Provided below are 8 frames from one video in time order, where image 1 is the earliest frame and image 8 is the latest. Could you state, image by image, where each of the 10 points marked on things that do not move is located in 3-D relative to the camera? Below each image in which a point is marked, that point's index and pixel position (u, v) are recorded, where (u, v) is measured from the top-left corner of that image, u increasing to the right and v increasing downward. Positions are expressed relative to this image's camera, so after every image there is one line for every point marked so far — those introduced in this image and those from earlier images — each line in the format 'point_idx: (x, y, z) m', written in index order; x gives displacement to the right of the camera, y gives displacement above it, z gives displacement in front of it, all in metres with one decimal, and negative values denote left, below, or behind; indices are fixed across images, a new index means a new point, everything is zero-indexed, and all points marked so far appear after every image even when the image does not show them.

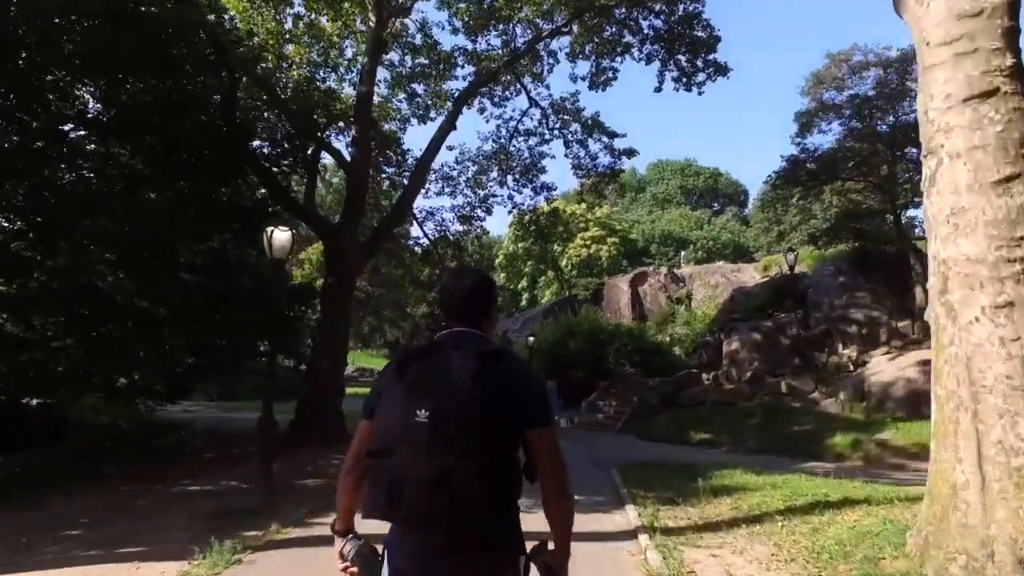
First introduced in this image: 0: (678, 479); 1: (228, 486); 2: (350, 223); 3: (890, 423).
0: (+2.7, -3.2, +10.6) m
1: (-4.2, -2.9, +9.4) m
2: (-4.5, +1.7, +17.7) m
3: (+9.5, -3.4, +16.1) m
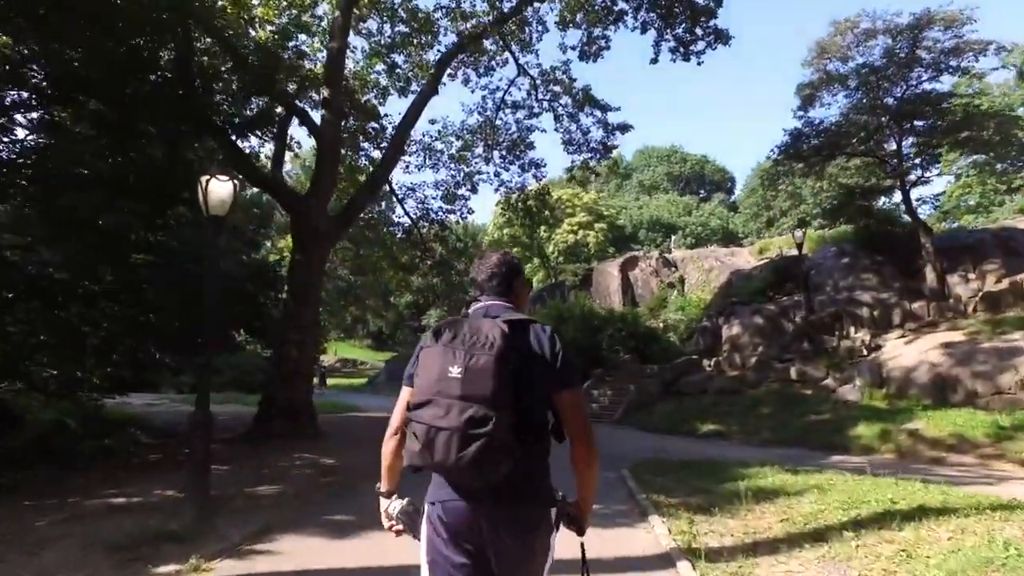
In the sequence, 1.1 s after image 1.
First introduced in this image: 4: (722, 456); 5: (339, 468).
0: (+2.7, -2.7, +9.0) m
1: (-4.2, -2.5, +7.7) m
2: (-4.7, +2.3, +15.9) m
3: (+9.2, -2.8, +14.7) m
4: (+4.1, -3.3, +12.7) m
5: (-2.8, -2.9, +10.3) m
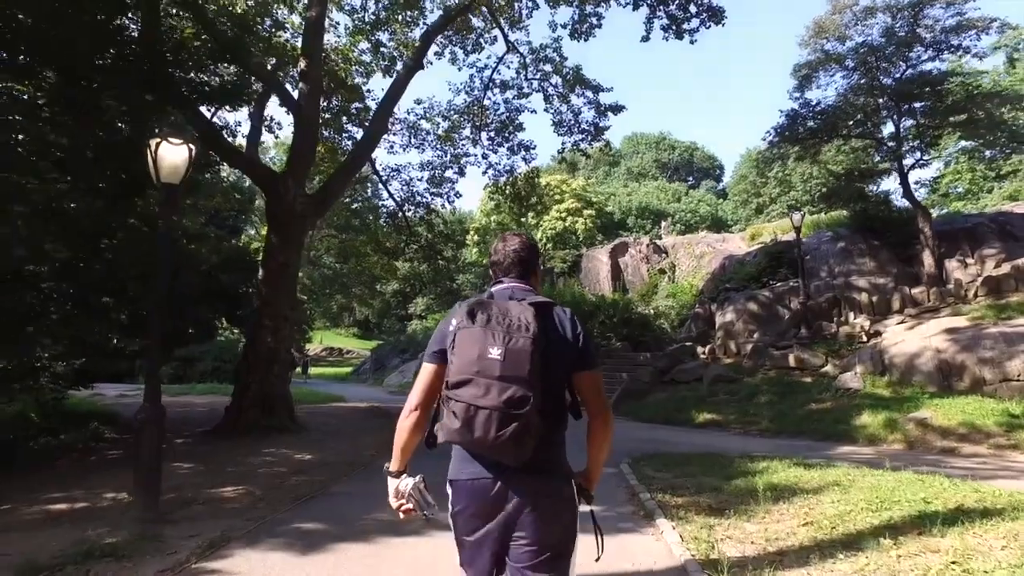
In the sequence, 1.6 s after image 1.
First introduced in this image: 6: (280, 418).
0: (+2.6, -2.4, +8.3) m
1: (-4.3, -2.3, +6.9) m
2: (-5.0, +2.6, +15.0) m
3: (+9.0, -2.4, +14.1) m
4: (+3.9, -3.0, +12.0) m
5: (-2.9, -2.6, +9.5) m
6: (-5.0, -2.8, +13.9) m
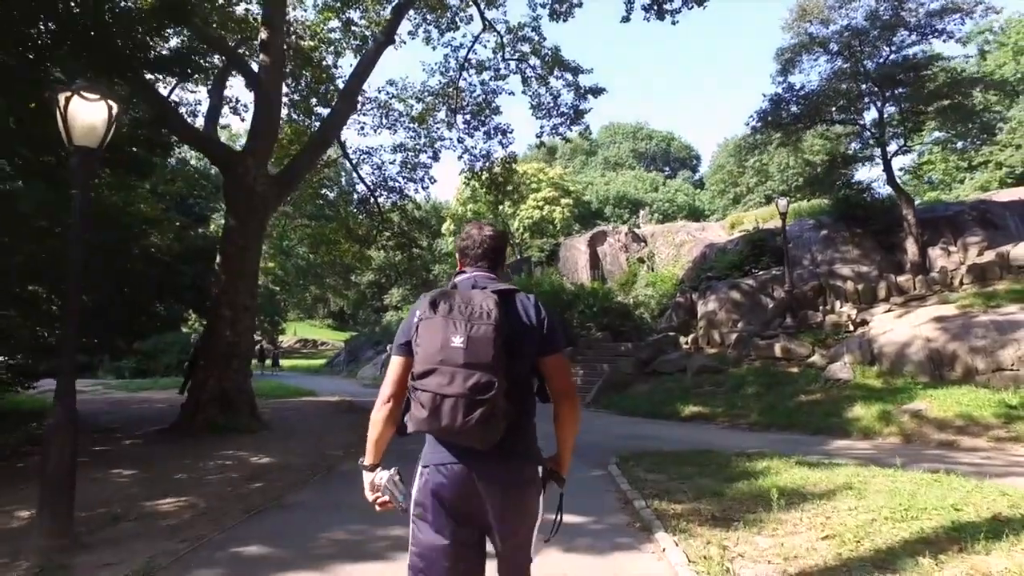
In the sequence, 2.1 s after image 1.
0: (+2.3, -2.3, +7.6) m
1: (-4.5, -2.1, +5.9) m
2: (-5.5, +2.9, +13.9) m
3: (+8.6, -2.1, +13.6) m
4: (+3.6, -2.7, +11.4) m
5: (-3.2, -2.4, +8.6) m
6: (-5.4, -2.5, +12.9) m
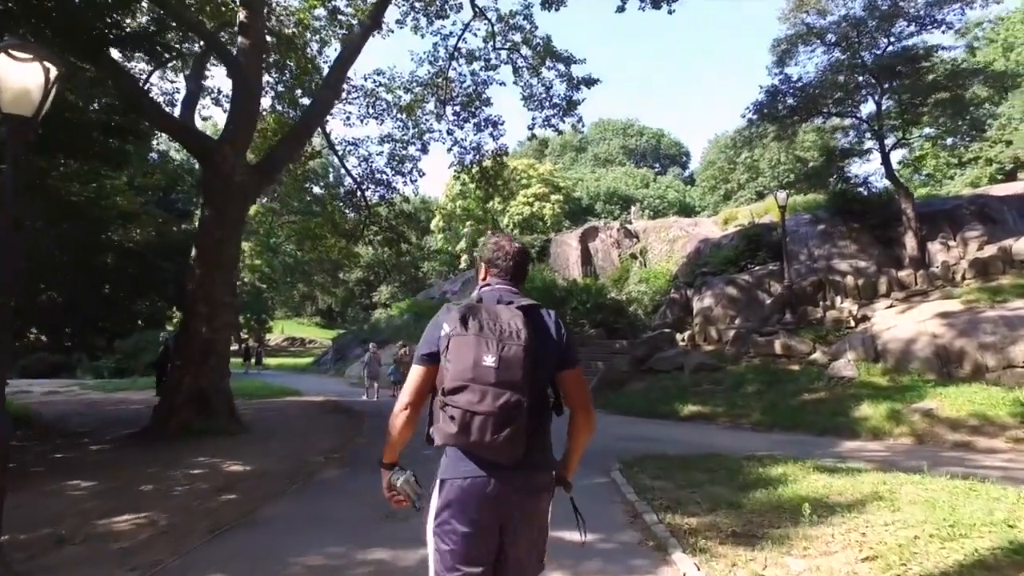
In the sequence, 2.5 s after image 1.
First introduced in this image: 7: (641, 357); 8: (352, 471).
0: (+2.3, -2.2, +7.0) m
1: (-4.5, -2.1, +5.2) m
2: (-5.6, +3.0, +13.2) m
3: (+8.4, -2.0, +13.1) m
4: (+3.5, -2.6, +10.8) m
5: (-3.2, -2.3, +7.9) m
6: (-5.6, -2.4, +12.1) m
7: (+4.0, -2.1, +19.8) m
8: (-2.2, -2.4, +8.7) m
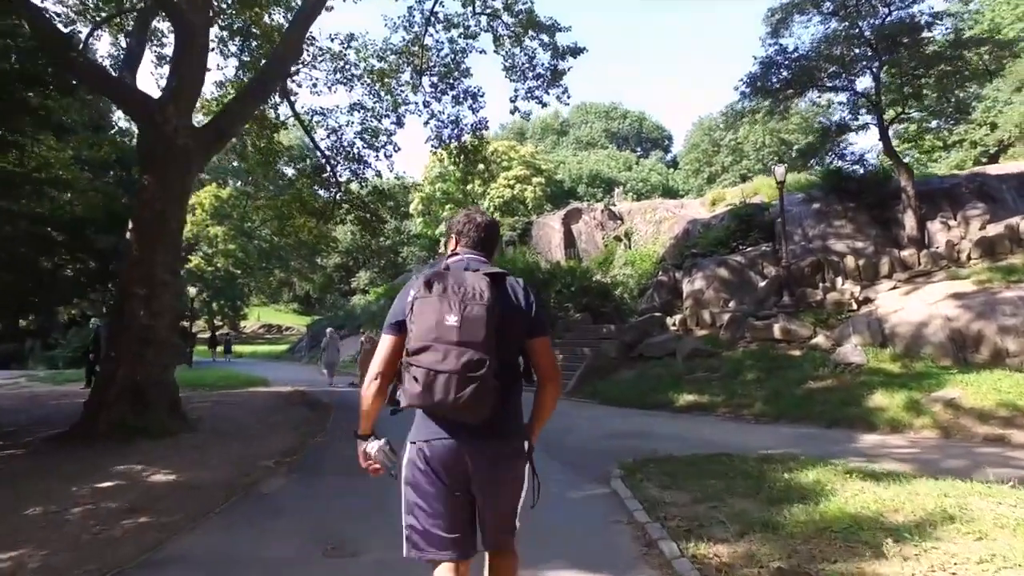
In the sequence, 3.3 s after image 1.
0: (+2.1, -1.9, +5.8) m
1: (-4.6, -1.8, +3.8) m
2: (-6.0, +3.4, +11.6) m
3: (+8.1, -1.6, +12.1) m
4: (+3.2, -2.3, +9.6) m
5: (-3.4, -2.1, +6.5) m
6: (-5.9, -2.1, +10.7) m
7: (+3.4, -1.6, +18.7) m
8: (-2.4, -2.2, +7.3) m
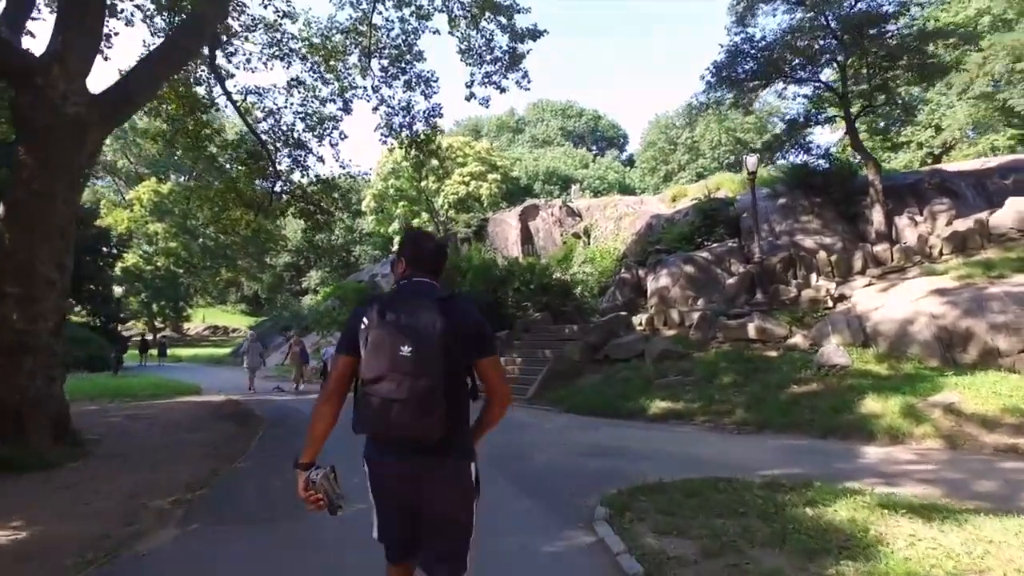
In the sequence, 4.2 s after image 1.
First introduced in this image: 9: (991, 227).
0: (+1.8, -1.8, +4.5) m
1: (-4.7, -1.8, +2.0) m
2: (-6.6, +3.4, +9.7) m
3: (+7.3, -1.5, +11.2) m
4: (+2.6, -2.2, +8.4) m
5: (-3.8, -2.0, +4.9) m
6: (-6.5, -2.0, +8.8) m
7: (+2.3, -1.5, +17.4) m
8: (-2.7, -2.1, +5.7) m
9: (+13.1, +1.7, +17.7) m
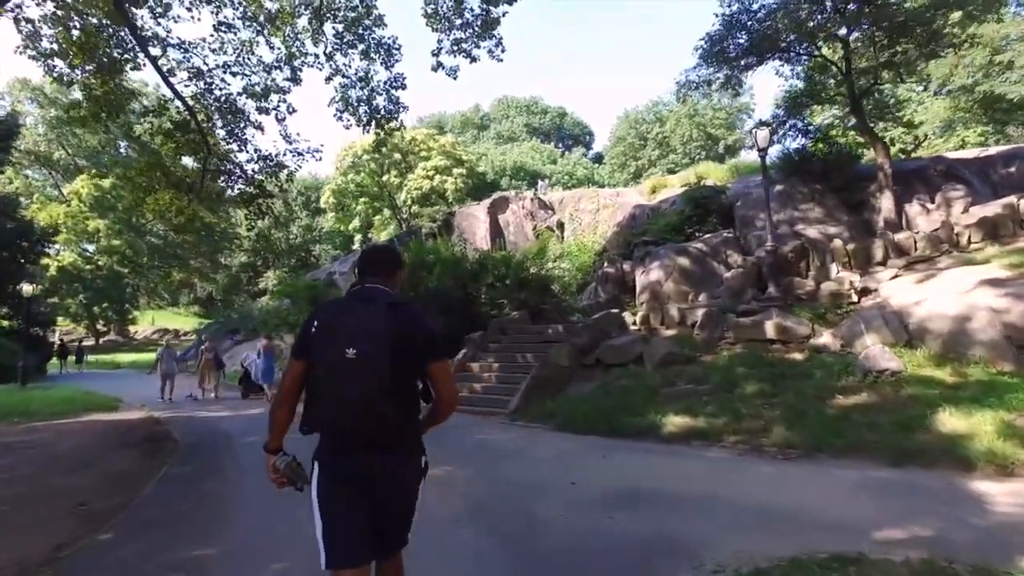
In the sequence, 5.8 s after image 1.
0: (+2.0, -1.7, +2.1) m
1: (-4.4, -1.7, -0.8) m
2: (-6.8, +3.6, +6.8) m
3: (+7.1, -1.4, +9.1) m
4: (+2.6, -2.1, +6.0) m
5: (-3.6, -1.9, +2.1) m
6: (-6.5, -1.9, +6.0) m
7: (+1.7, -1.4, +15.0) m
8: (-2.6, -2.0, +3.0) m
9: (+12.5, +1.9, +15.9) m
